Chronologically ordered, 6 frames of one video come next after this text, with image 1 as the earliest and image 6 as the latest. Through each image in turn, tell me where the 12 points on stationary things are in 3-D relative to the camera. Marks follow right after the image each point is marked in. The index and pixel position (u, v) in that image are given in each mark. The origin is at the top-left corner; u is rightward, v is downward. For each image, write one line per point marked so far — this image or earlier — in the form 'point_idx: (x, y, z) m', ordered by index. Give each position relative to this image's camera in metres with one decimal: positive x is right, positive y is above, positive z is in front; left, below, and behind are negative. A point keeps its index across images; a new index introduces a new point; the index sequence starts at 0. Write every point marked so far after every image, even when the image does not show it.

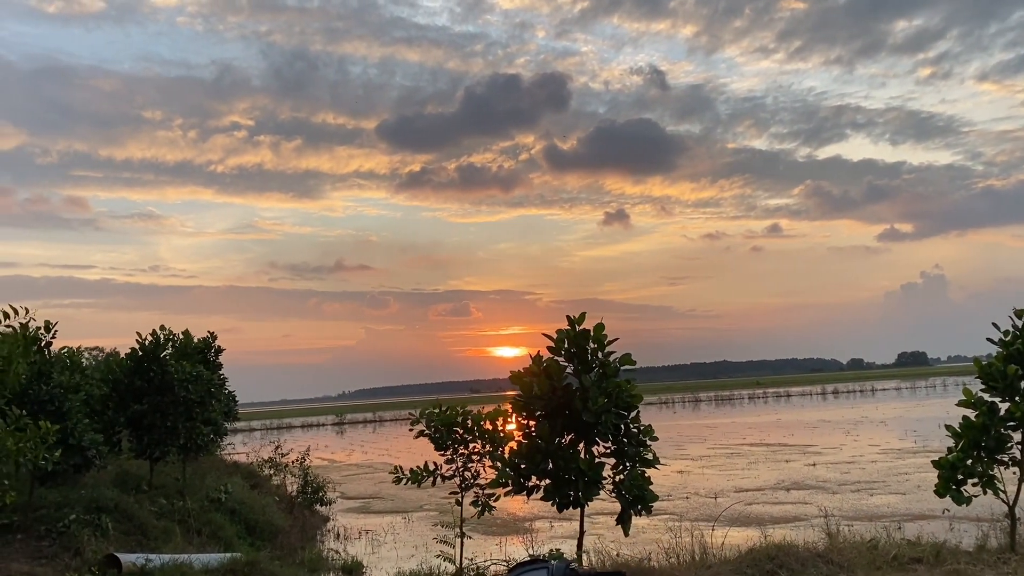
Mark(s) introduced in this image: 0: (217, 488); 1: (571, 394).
0: (-5.1, -3.4, +16.9) m
1: (+0.5, -0.8, +7.4) m
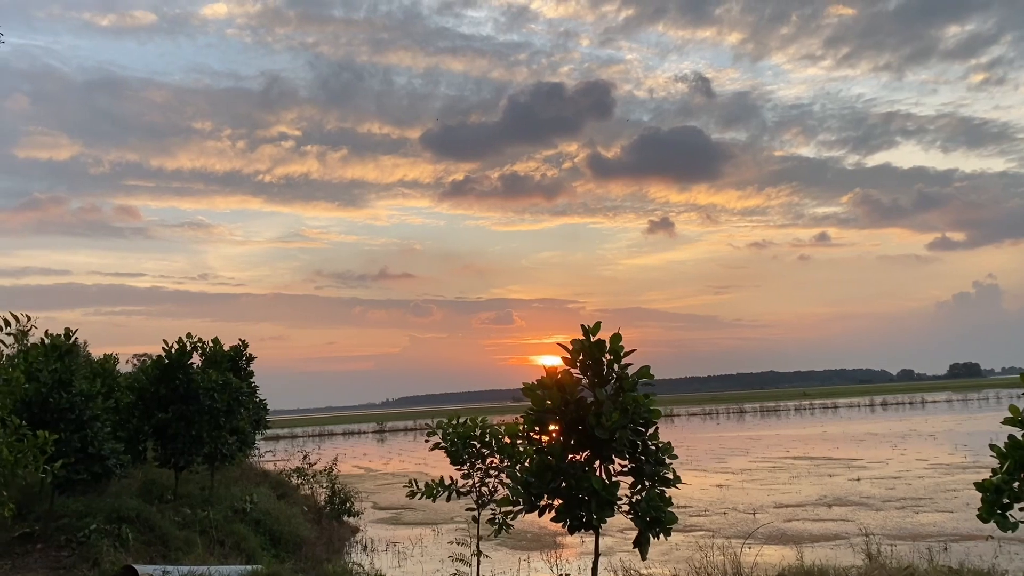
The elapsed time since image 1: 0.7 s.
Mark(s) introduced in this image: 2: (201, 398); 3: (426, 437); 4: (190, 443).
0: (-4.6, -3.6, +16.7) m
1: (+0.5, -0.9, +7.0) m
2: (-5.1, -1.8, +15.9) m
3: (-0.8, -1.4, +9.4) m
4: (-5.1, -2.5, +15.6) m
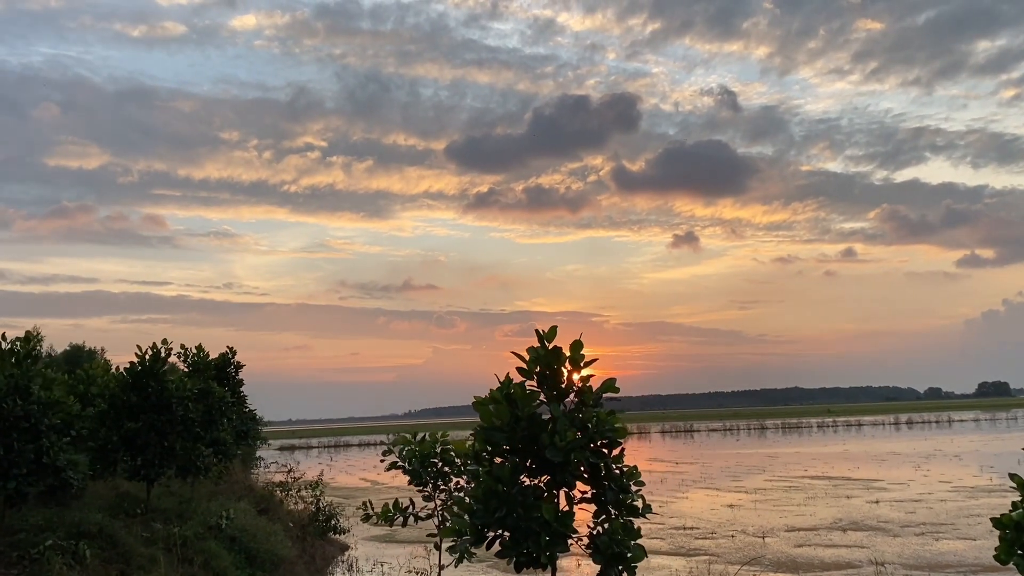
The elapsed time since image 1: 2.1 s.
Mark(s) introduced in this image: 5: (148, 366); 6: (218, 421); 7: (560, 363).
0: (-4.7, -3.6, +15.9) m
1: (+0.2, -0.9, +6.1) m
2: (-5.2, -1.8, +15.1) m
3: (-1.1, -1.4, +8.5) m
4: (-5.3, -2.5, +14.8) m
5: (-5.6, -1.2, +15.2) m
6: (-5.1, -2.3, +17.2) m
7: (+0.3, -0.5, +6.2) m
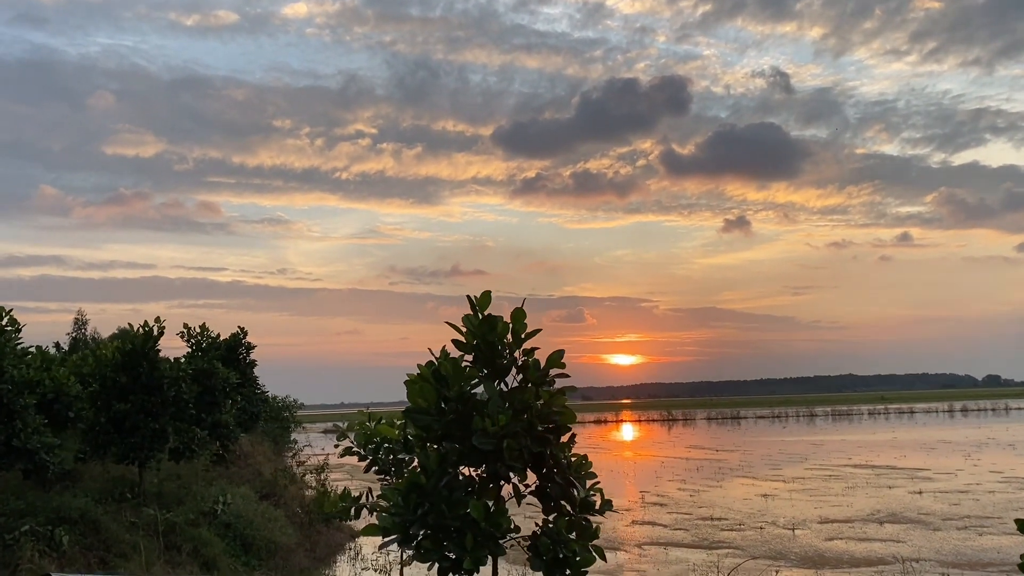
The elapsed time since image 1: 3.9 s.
0: (-4.6, -3.3, +15.3) m
1: (-0.2, -0.6, +5.2) m
2: (-5.1, -1.5, +14.5) m
3: (-1.4, -1.2, +7.7) m
4: (-5.2, -2.2, +14.2) m
5: (-5.5, -0.9, +14.6) m
6: (-4.9, -1.9, +16.6) m
7: (-0.1, -0.2, +5.3) m
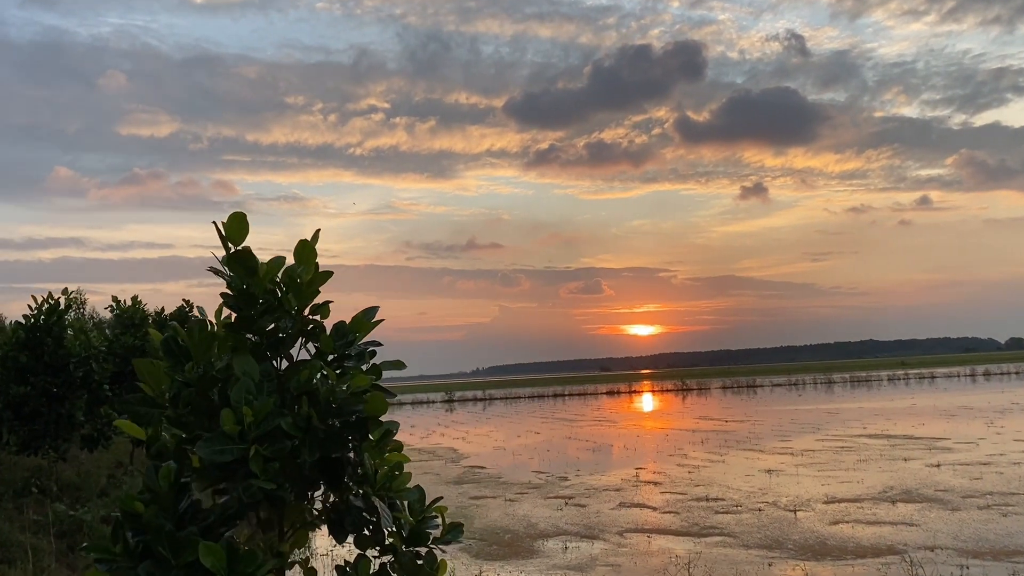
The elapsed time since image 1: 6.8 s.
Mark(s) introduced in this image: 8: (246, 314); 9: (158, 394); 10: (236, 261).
0: (-5.2, -2.8, +13.6) m
1: (-1.0, -0.4, +3.4) m
2: (-5.7, -1.0, +12.8) m
3: (-2.1, -0.9, +5.9) m
4: (-5.8, -1.7, +12.5) m
5: (-6.2, -0.4, +12.9) m
6: (-5.5, -1.4, +15.0) m
7: (-0.9, 0.0, +3.5) m
8: (-0.9, -0.1, +3.5) m
9: (-1.2, -0.4, +3.4) m
10: (-0.9, +0.1, +3.5) m
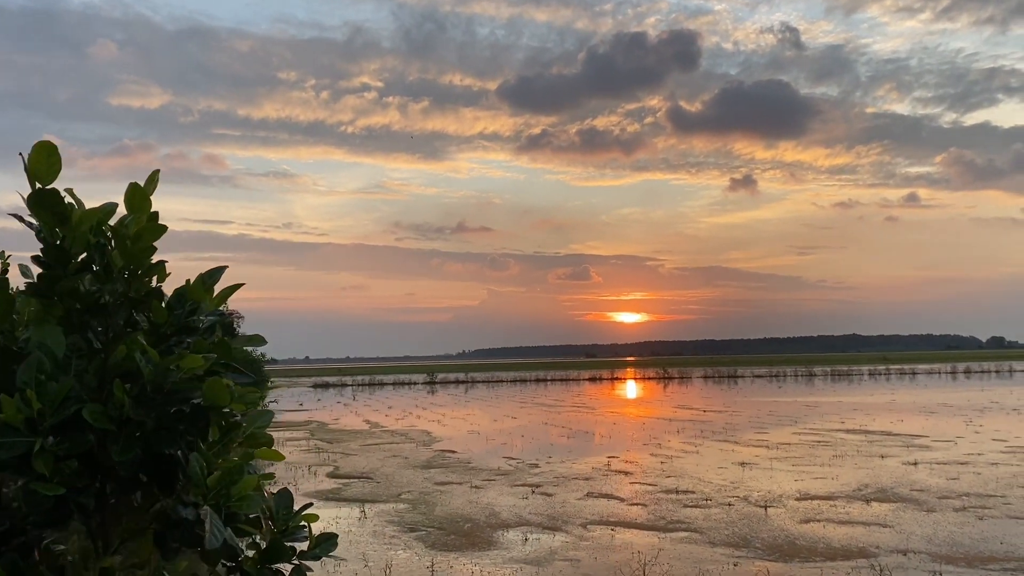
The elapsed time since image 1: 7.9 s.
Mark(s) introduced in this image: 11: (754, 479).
0: (-5.7, -2.4, +13.0) m
1: (-1.3, -0.2, +2.8) m
2: (-6.2, -0.6, +12.1) m
3: (-2.5, -0.7, +5.3) m
4: (-6.3, -1.3, +11.9) m
5: (-6.6, 0.0, +12.2) m
6: (-6.0, -1.0, +14.3) m
7: (-1.2, +0.2, +2.9) m
8: (-1.2, +0.1, +2.9) m
9: (-1.6, -0.2, +2.8) m
10: (-1.3, +0.2, +2.8) m
11: (+4.9, -3.8, +19.7) m
